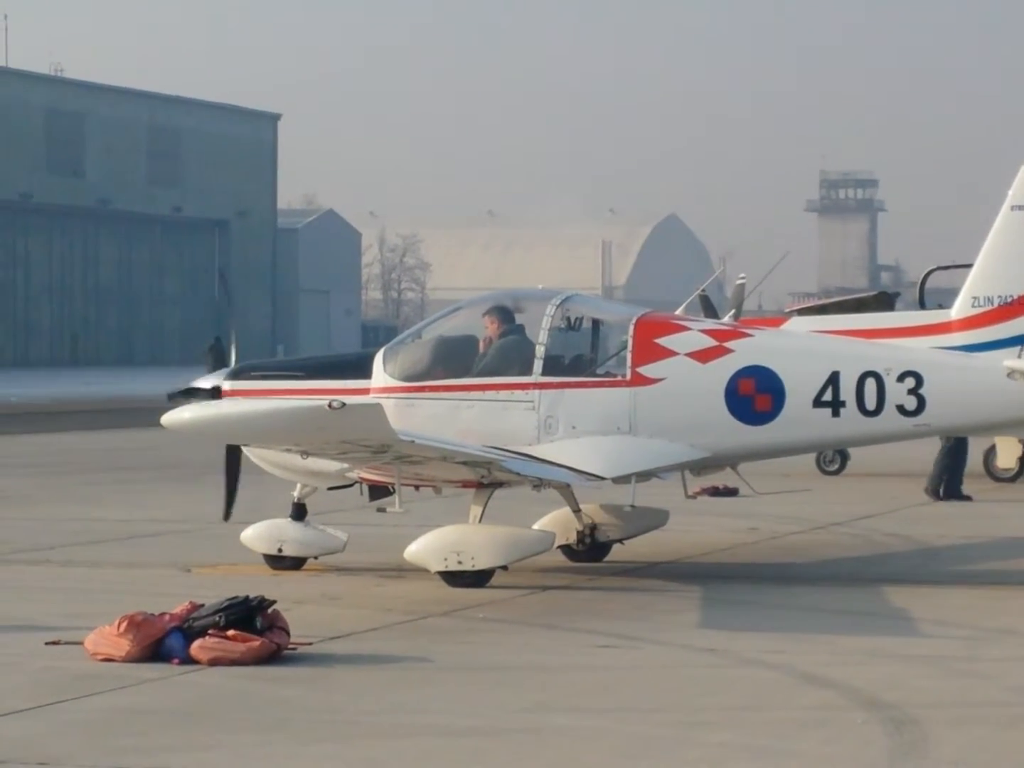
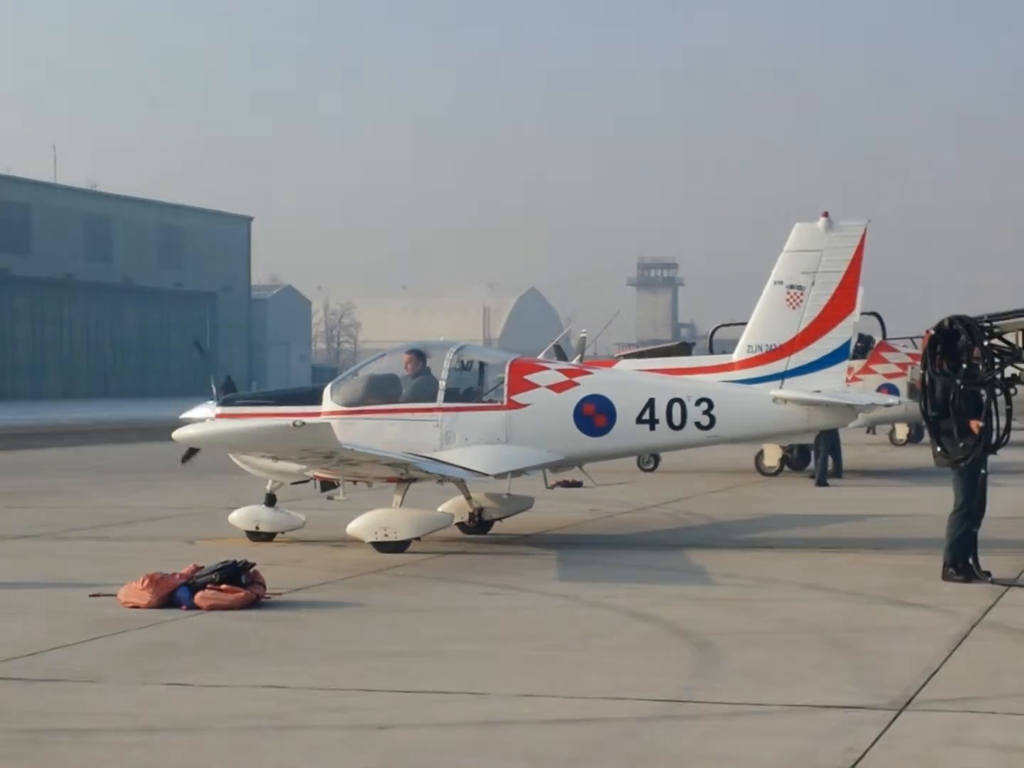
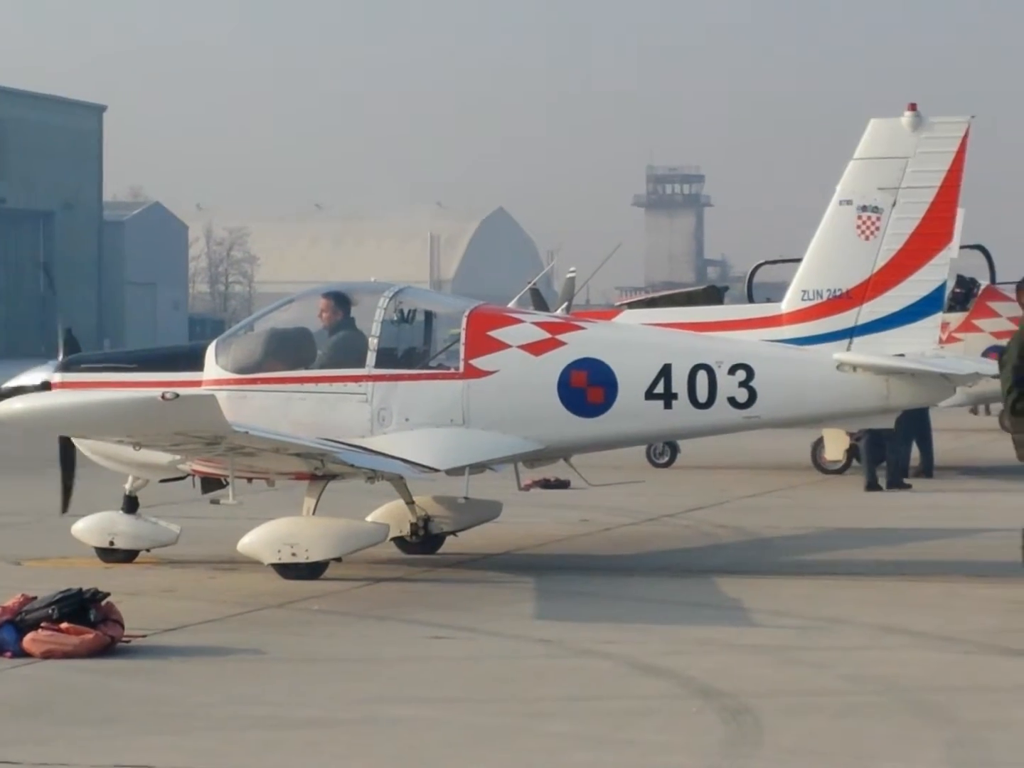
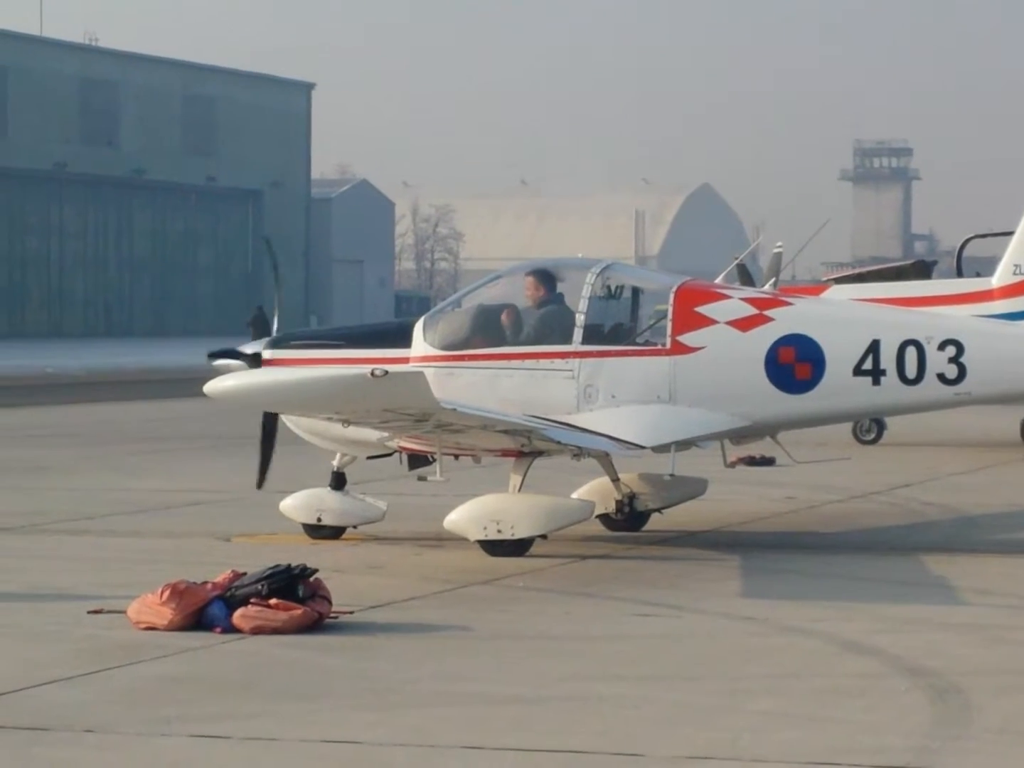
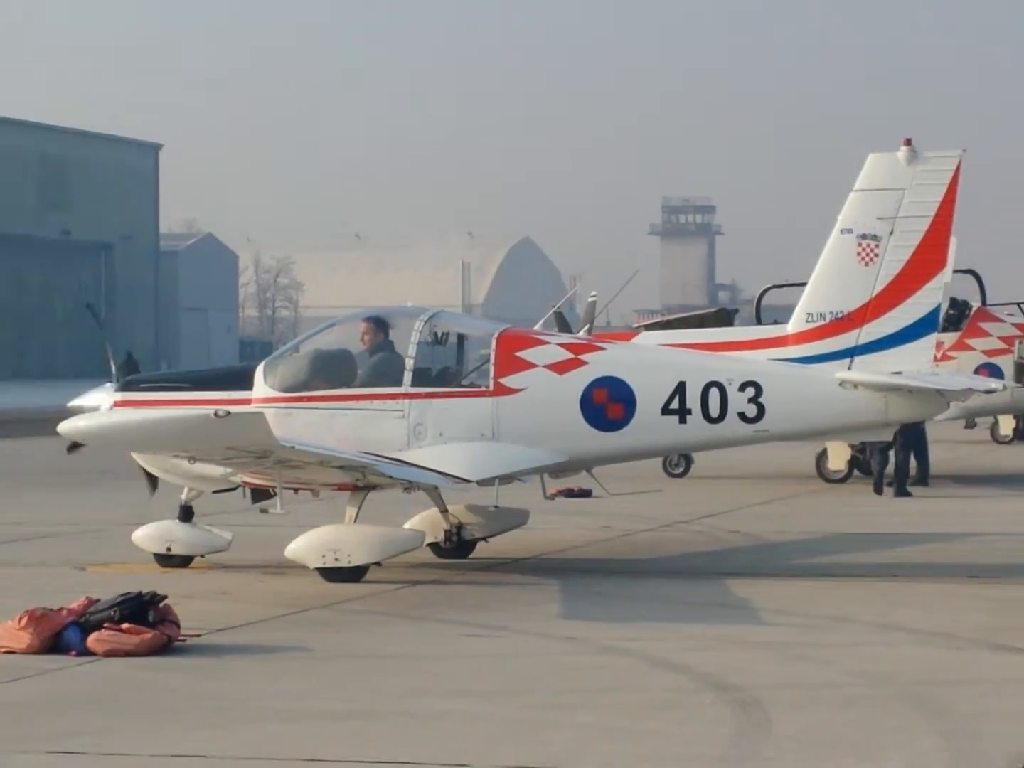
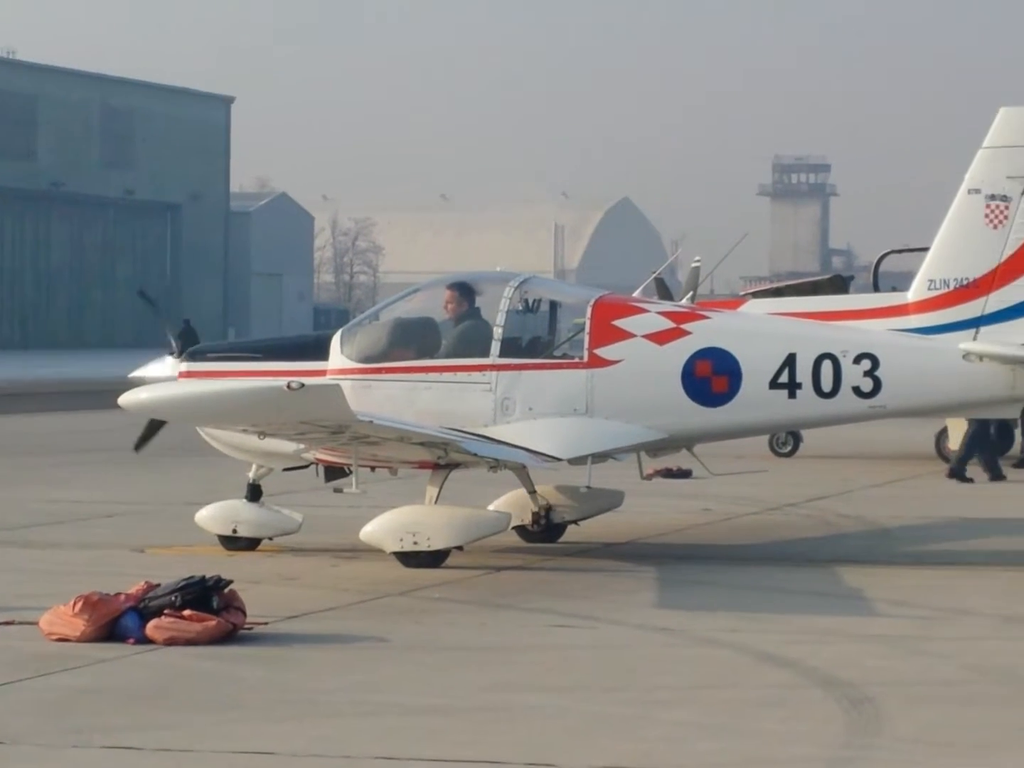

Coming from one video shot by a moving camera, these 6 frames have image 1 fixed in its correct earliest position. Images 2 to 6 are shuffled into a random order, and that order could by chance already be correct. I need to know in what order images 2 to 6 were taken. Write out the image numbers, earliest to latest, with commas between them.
4, 6, 3, 5, 2
